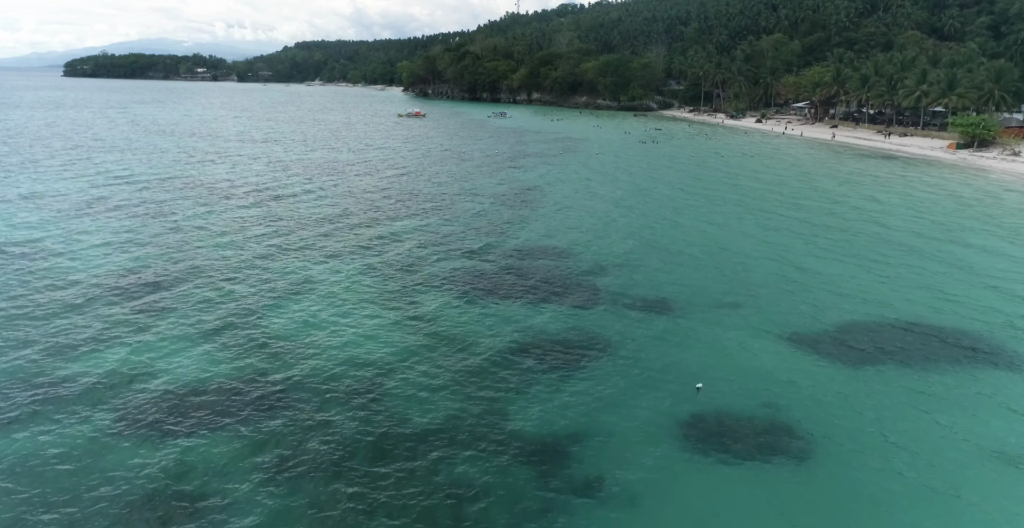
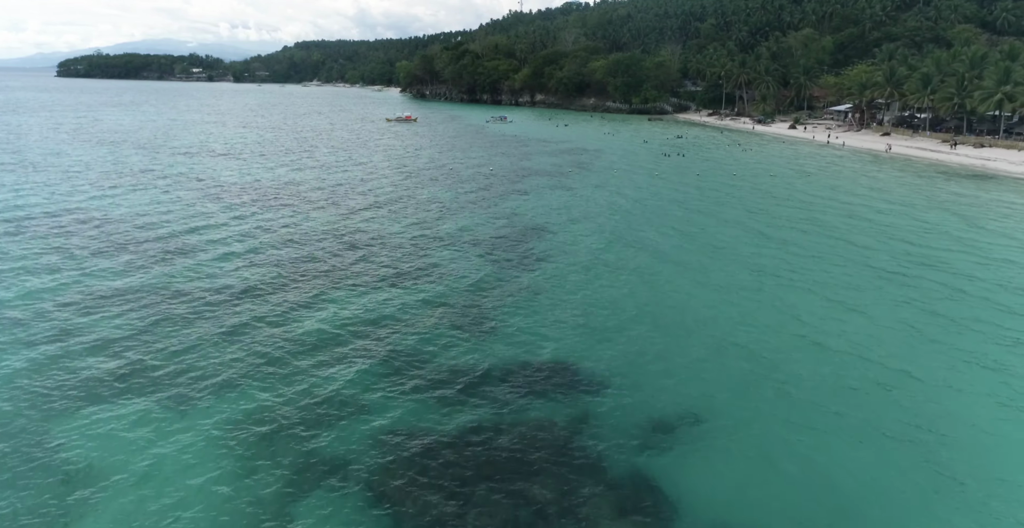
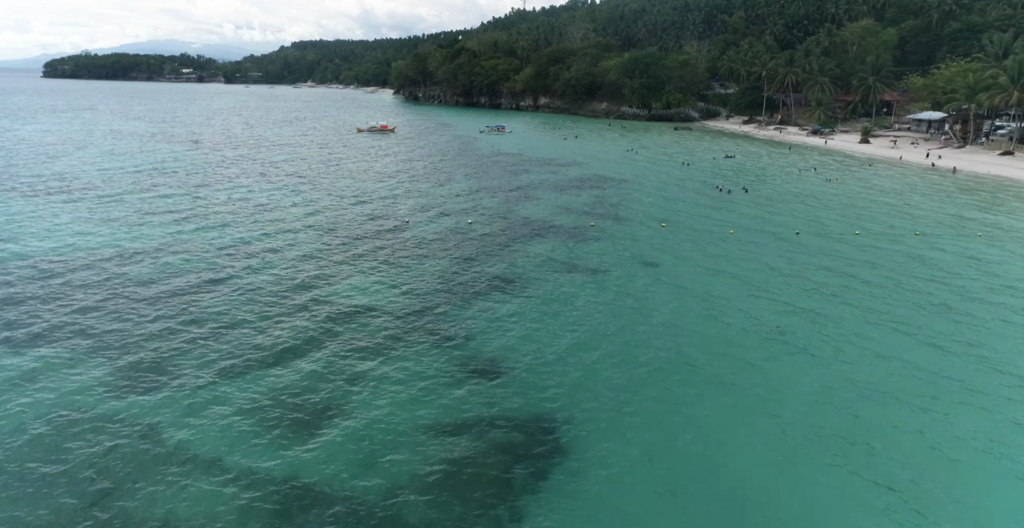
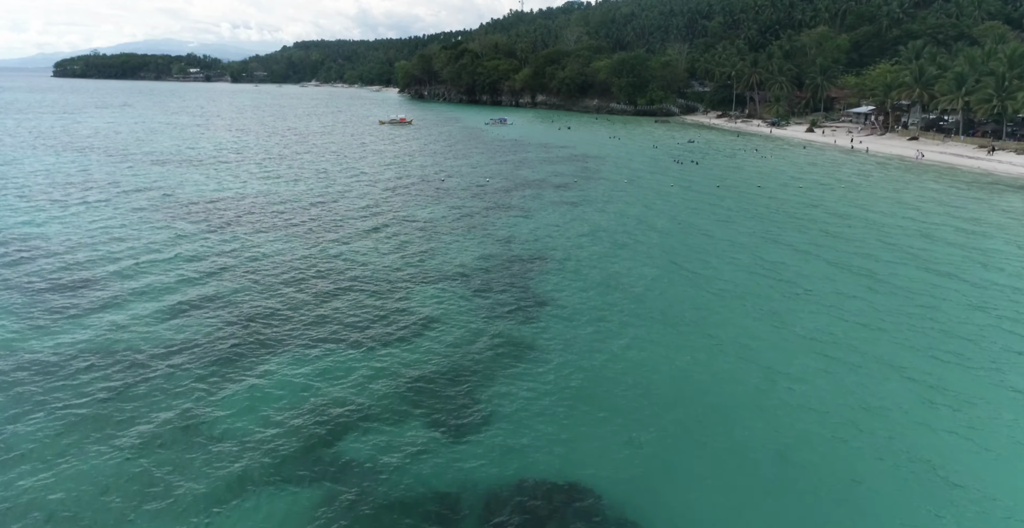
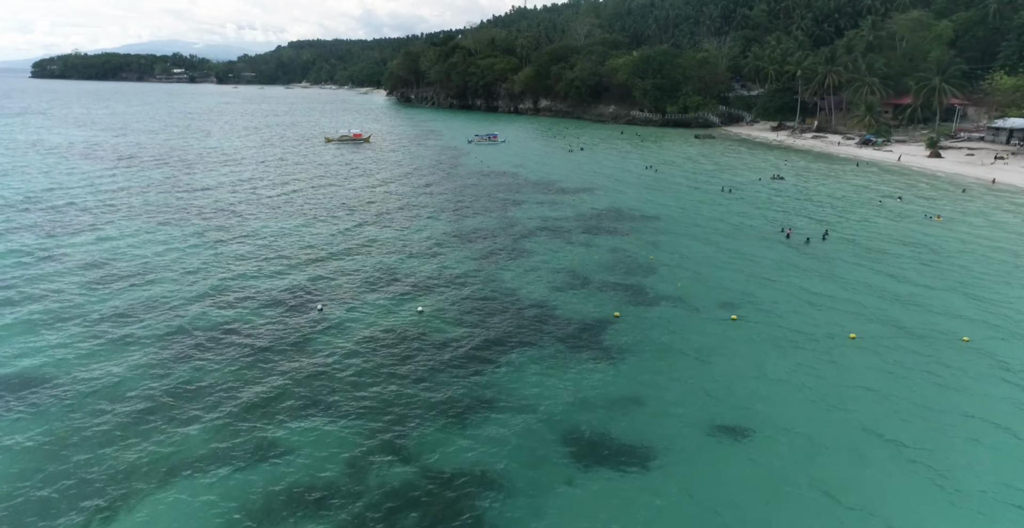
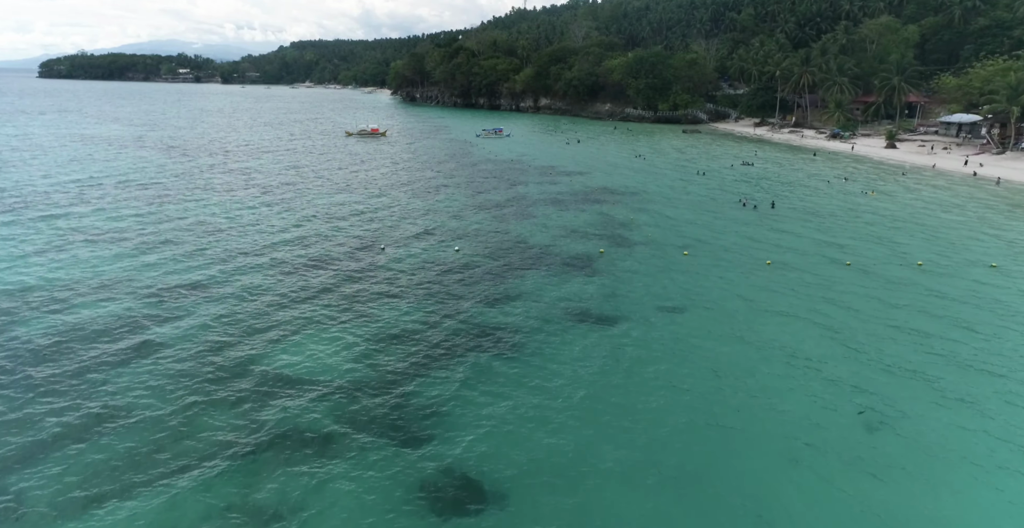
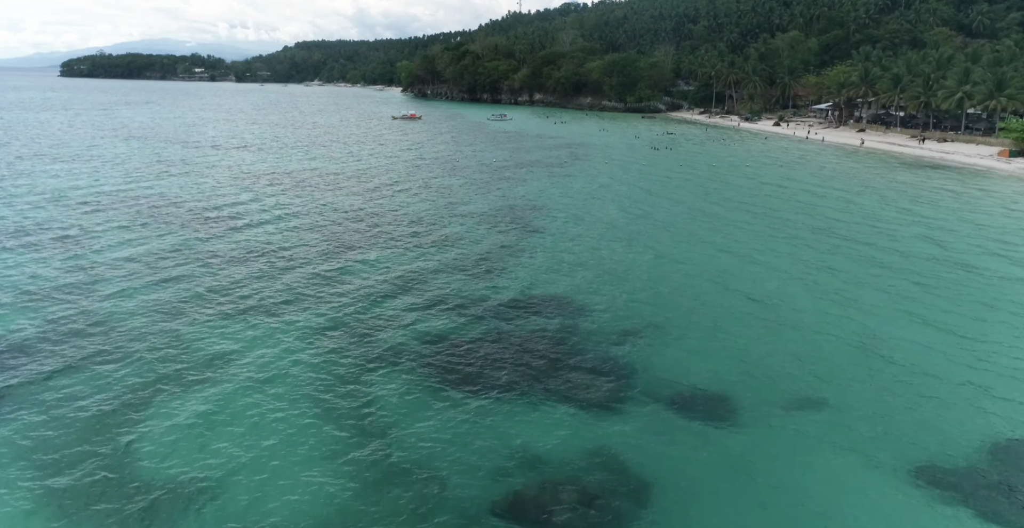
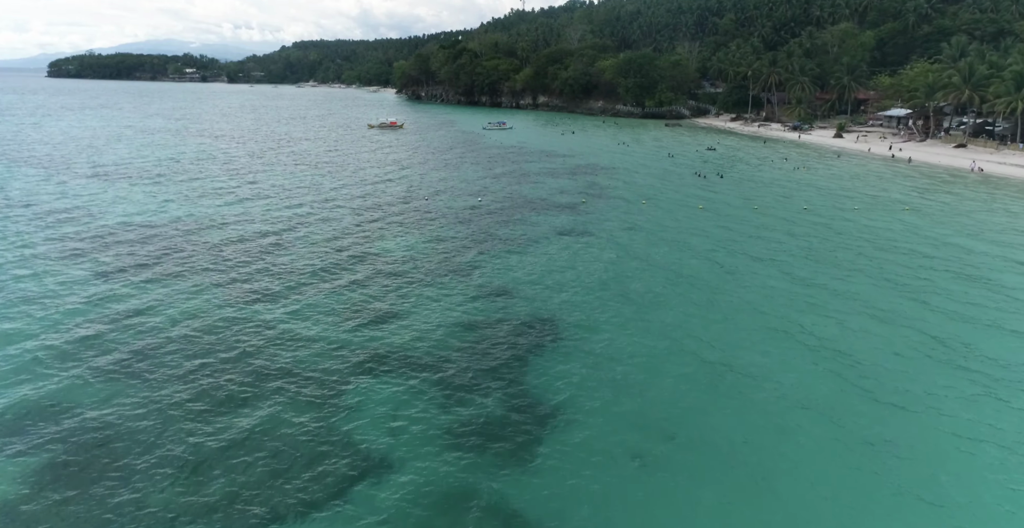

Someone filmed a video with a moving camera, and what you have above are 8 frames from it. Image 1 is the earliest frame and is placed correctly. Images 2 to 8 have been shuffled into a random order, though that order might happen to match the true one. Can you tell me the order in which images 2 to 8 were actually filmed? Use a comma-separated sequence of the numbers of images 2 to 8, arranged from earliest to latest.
7, 2, 4, 8, 3, 6, 5
